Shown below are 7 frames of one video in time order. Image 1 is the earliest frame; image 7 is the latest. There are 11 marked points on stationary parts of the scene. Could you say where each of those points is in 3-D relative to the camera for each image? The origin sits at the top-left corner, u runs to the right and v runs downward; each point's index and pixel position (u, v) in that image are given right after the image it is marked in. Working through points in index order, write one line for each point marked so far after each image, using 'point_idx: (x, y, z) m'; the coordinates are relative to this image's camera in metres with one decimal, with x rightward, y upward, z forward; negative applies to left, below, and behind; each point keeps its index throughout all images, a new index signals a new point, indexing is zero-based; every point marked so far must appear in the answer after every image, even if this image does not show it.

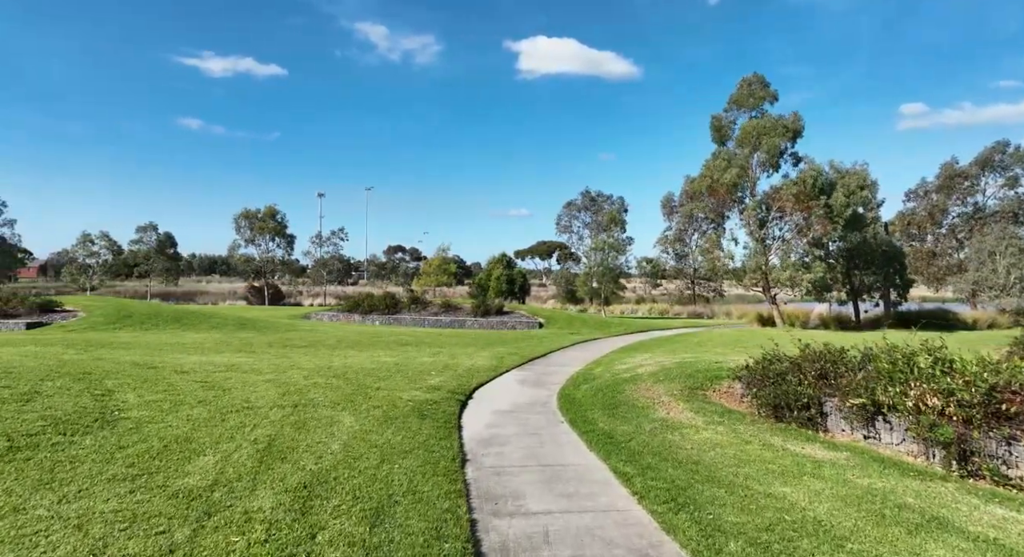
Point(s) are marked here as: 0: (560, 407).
0: (+0.6, -1.7, +8.2) m
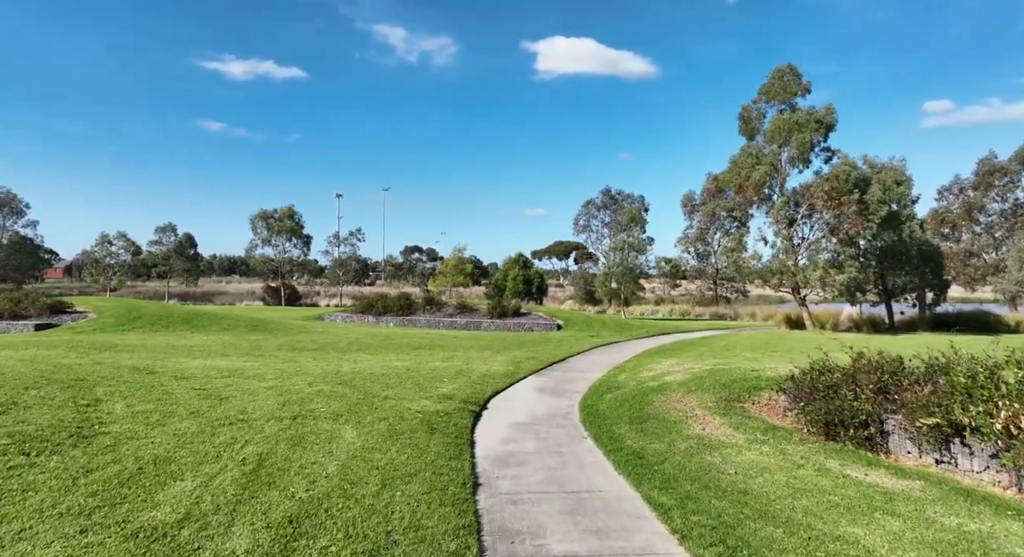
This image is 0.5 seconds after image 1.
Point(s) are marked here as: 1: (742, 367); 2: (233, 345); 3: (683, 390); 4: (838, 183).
0: (+0.8, -1.7, +7.5) m
1: (+3.3, -1.3, +9.1) m
2: (-6.5, -1.5, +14.6) m
3: (+2.2, -1.4, +8.1) m
4: (+10.0, +3.0, +19.3) m
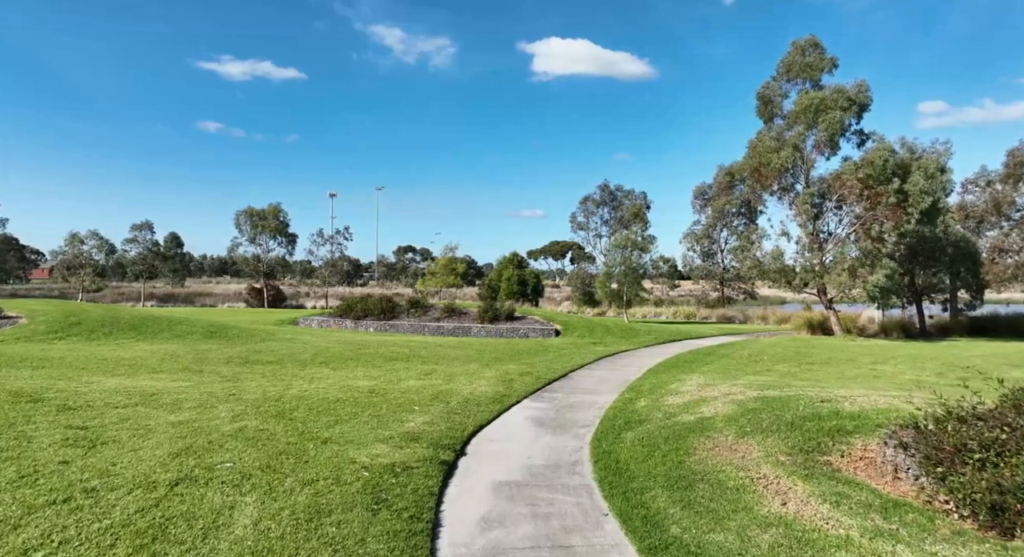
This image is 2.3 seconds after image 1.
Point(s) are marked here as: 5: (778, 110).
0: (+0.7, -1.7, +5.3) m
1: (+3.2, -1.3, +6.9) m
2: (-6.7, -1.5, +12.3) m
3: (+2.1, -1.4, +6.0) m
4: (+9.8, +3.0, +17.2) m
5: (+8.2, +5.2, +19.3) m
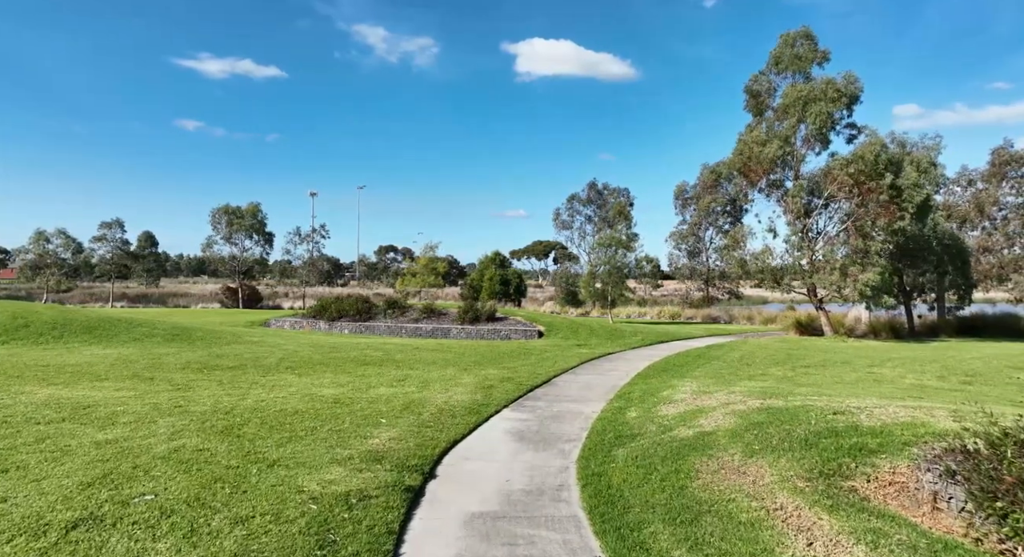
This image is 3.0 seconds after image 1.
0: (+0.5, -1.7, +4.6) m
1: (+3.0, -1.3, +6.2) m
2: (-7.0, -1.5, +11.4) m
3: (+1.9, -1.4, +5.2) m
4: (+9.3, +3.0, +16.7) m
5: (+7.6, +5.2, +18.8) m
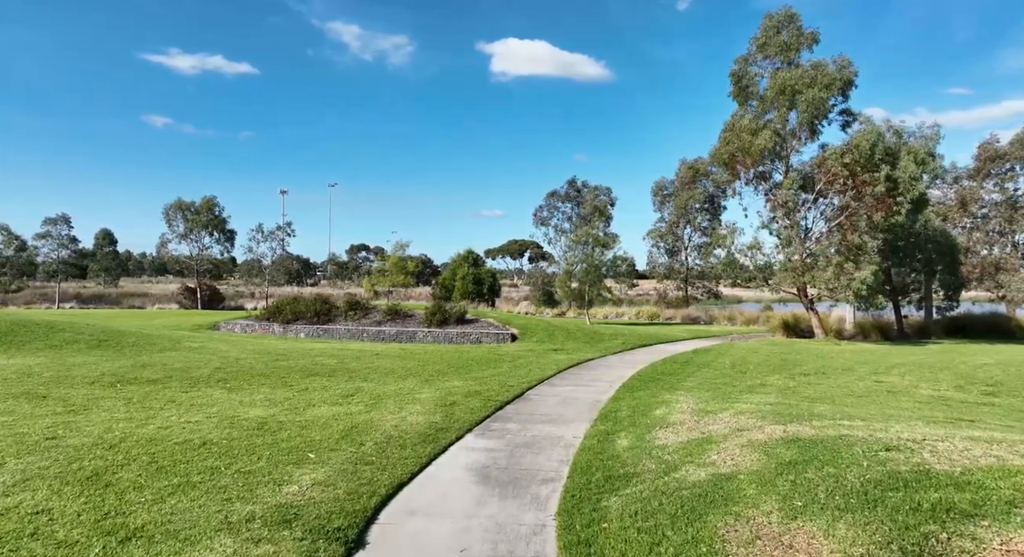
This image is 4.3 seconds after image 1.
0: (+0.3, -1.6, +3.2) m
1: (+2.7, -1.3, +4.9) m
2: (-7.5, -1.5, +9.7) m
3: (+1.6, -1.4, +3.9) m
4: (+8.6, +3.0, +15.6) m
5: (+6.8, +5.2, +17.6) m
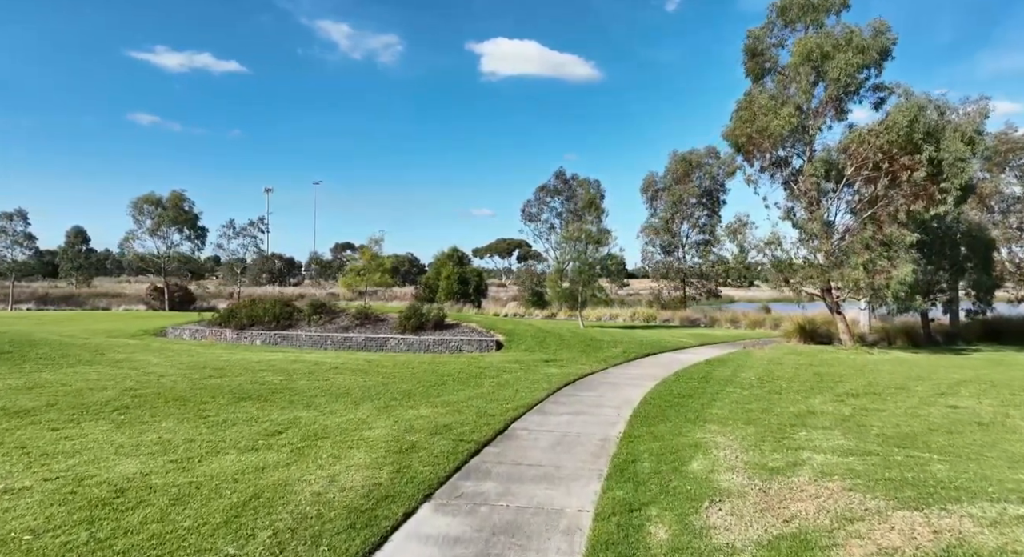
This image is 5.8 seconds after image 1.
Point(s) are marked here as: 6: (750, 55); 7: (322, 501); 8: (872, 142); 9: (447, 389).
0: (+0.2, -1.6, +1.0) m
1: (+2.5, -1.2, +2.7) m
2: (-7.8, -1.5, +7.4) m
3: (+1.5, -1.4, +1.7) m
4: (+8.2, +3.0, +13.6) m
5: (+6.4, +5.2, +15.5) m
6: (+6.0, +5.5, +15.7) m
7: (-1.4, -1.7, +4.8) m
8: (+7.9, +3.0, +13.8) m
9: (-1.0, -1.7, +9.8) m
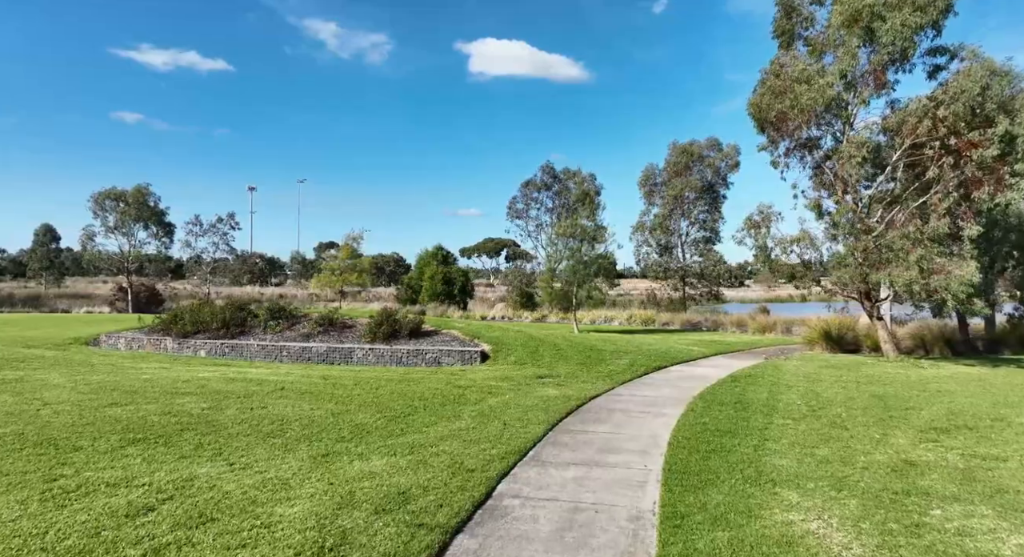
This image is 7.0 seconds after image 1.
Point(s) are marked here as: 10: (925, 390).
0: (+0.2, -1.6, -1.3) m
1: (+2.5, -1.2, +0.5) m
2: (-7.9, -1.5, +4.9) m
3: (+1.5, -1.4, -0.5) m
4: (+8.0, +3.0, +11.4) m
5: (+6.2, +5.2, +13.4) m
6: (+5.7, +5.5, +13.6) m
7: (-1.5, -1.7, +2.5) m
8: (+7.6, +3.0, +11.7) m
9: (-1.2, -1.7, +7.5) m
10: (+6.3, -1.7, +9.6) m
